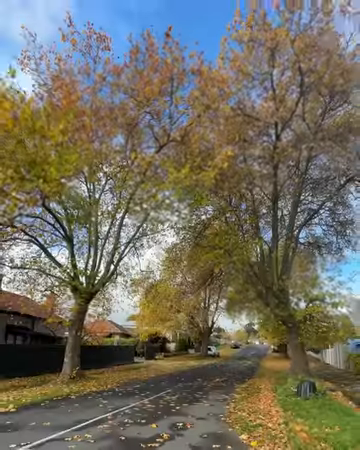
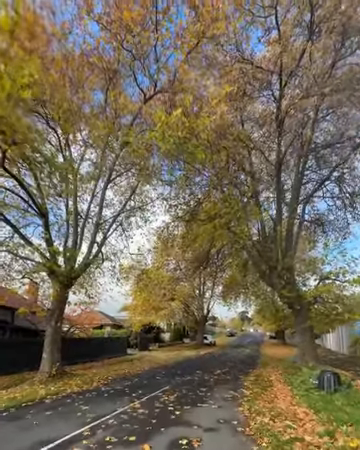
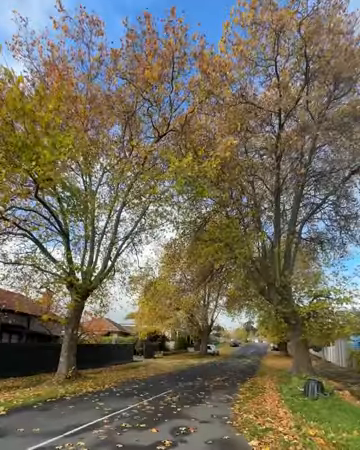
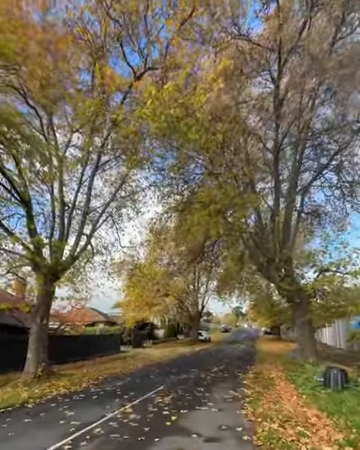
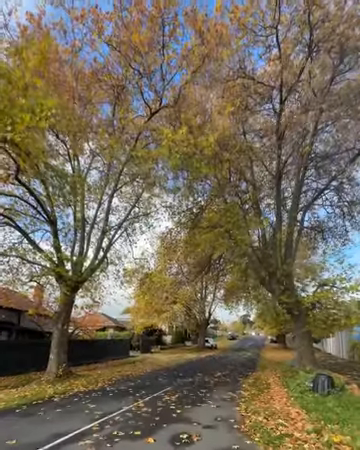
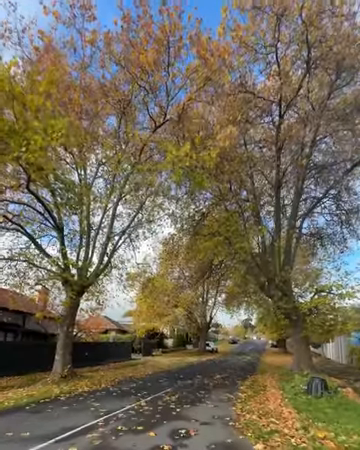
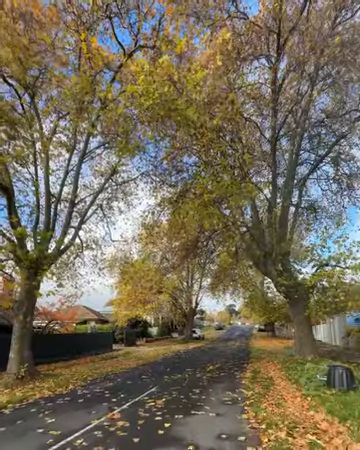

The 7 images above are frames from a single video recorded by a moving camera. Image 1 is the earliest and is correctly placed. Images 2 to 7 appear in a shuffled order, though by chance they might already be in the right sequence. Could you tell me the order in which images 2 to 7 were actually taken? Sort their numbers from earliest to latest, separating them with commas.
3, 6, 5, 2, 4, 7
